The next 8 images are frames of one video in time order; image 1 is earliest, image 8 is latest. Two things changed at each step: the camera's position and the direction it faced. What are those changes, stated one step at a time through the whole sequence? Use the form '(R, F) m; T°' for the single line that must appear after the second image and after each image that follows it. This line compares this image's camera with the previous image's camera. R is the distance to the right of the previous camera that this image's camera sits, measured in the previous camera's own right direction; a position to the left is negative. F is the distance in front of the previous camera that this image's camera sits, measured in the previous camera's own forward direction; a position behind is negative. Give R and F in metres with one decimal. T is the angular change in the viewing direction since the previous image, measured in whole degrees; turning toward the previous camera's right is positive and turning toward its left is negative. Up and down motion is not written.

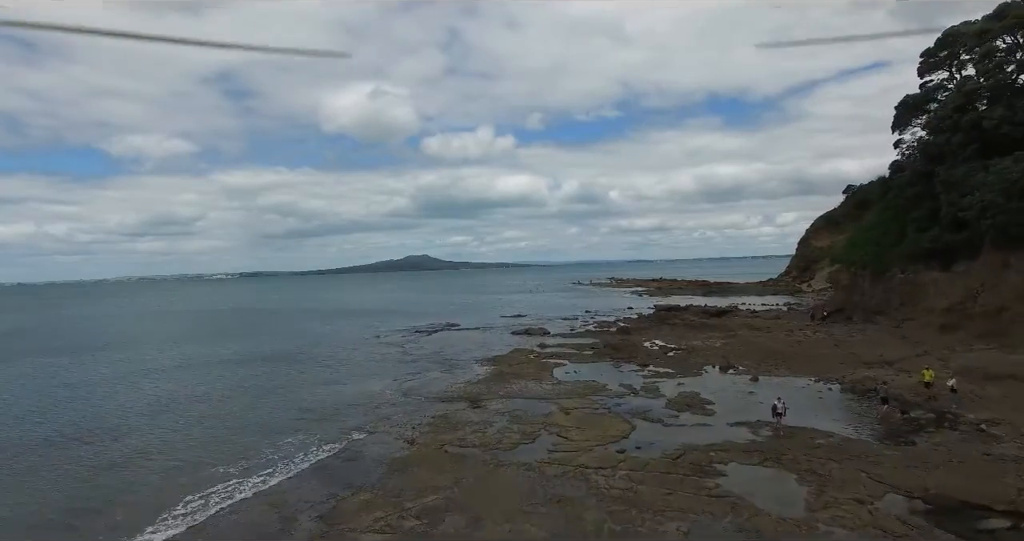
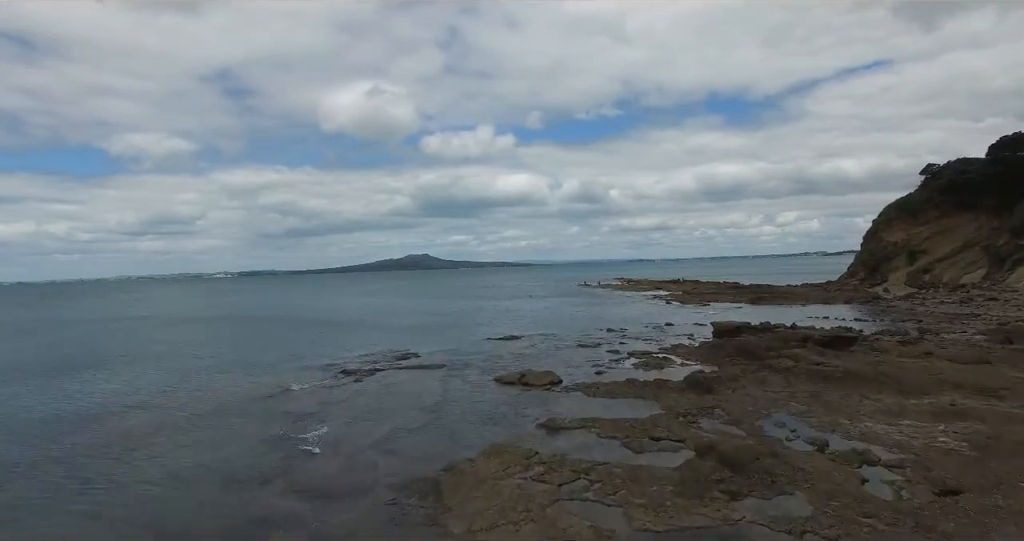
(+0.6, +16.0) m; 0°
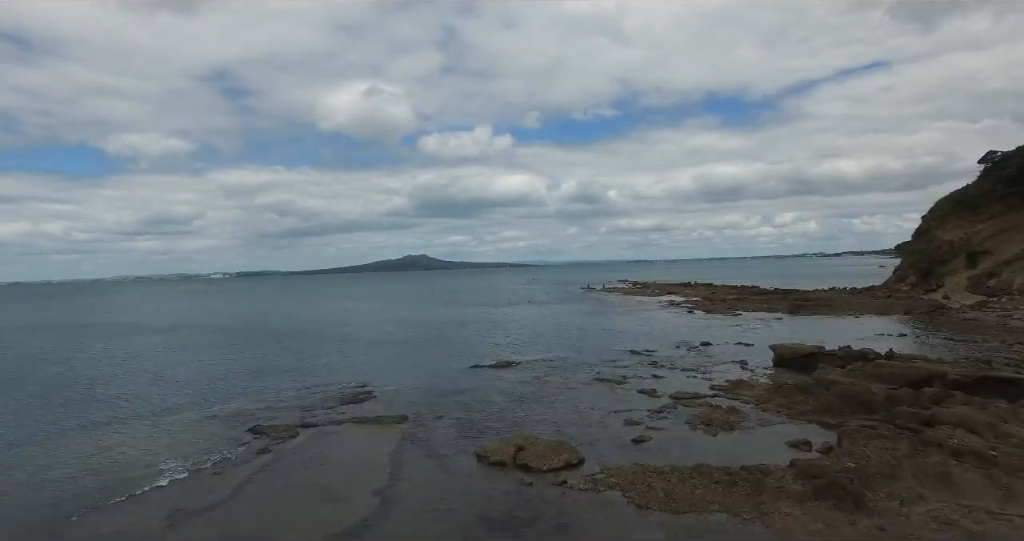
(+0.1, +8.8) m; 0°
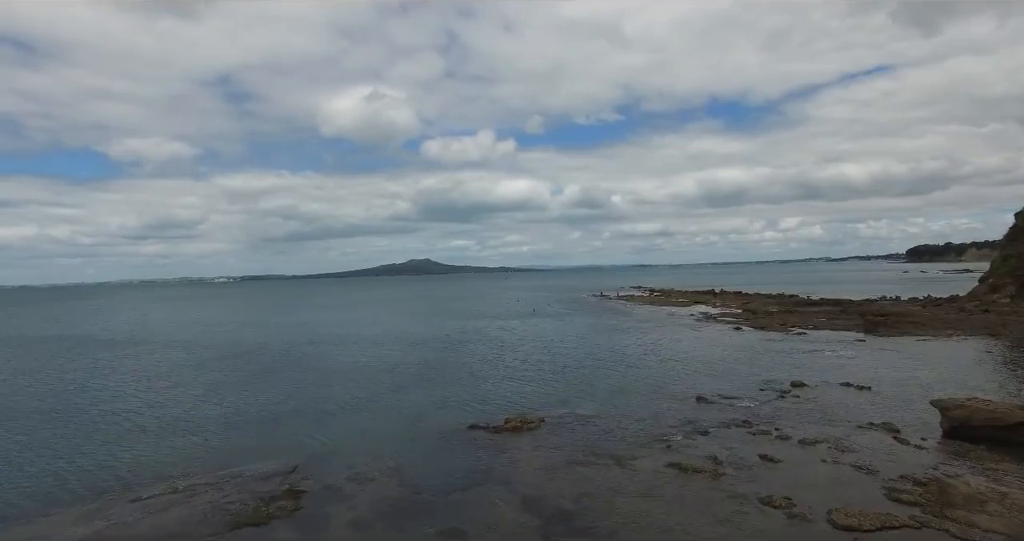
(-0.5, +9.7) m; 0°
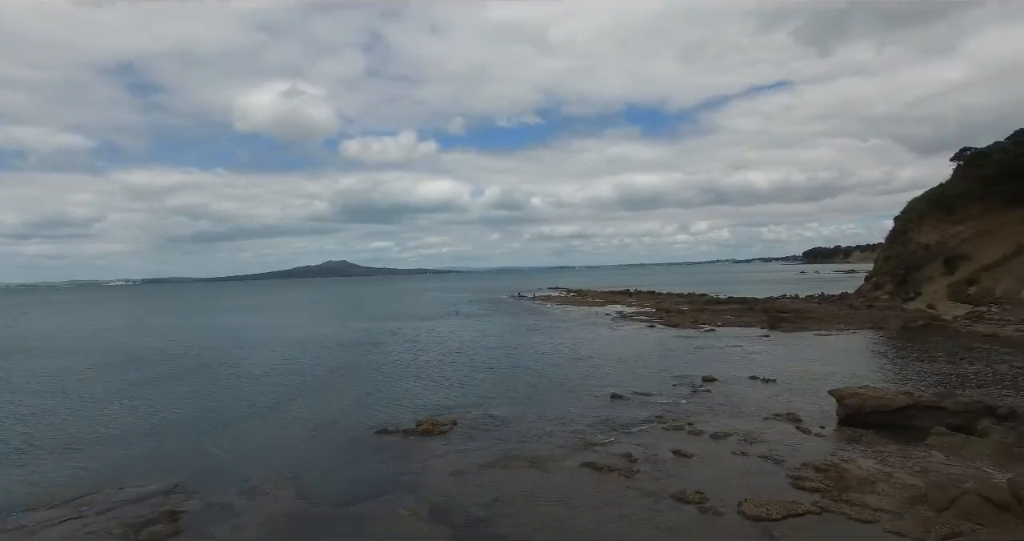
(+0.2, +0.6) m; +7°
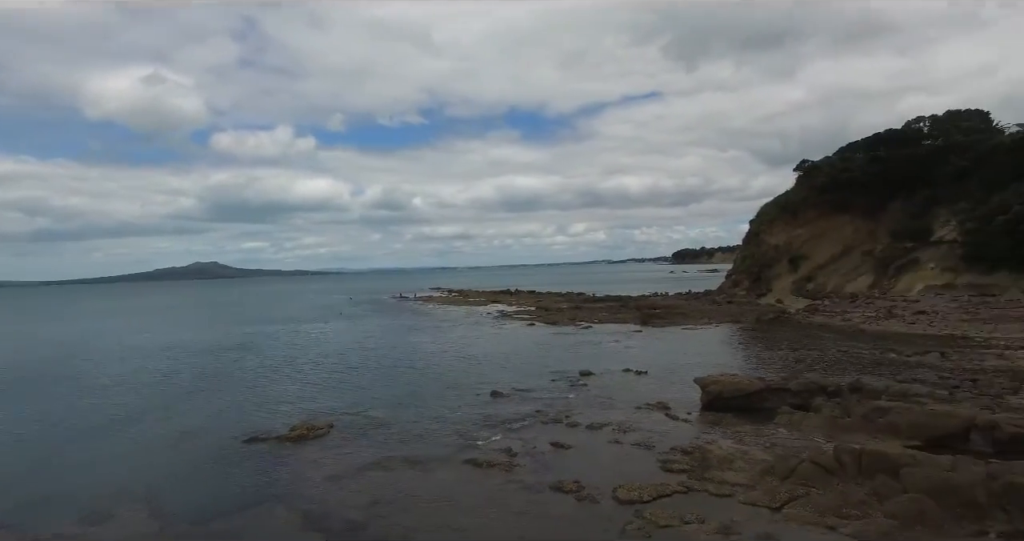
(+0.1, +0.1) m; +11°
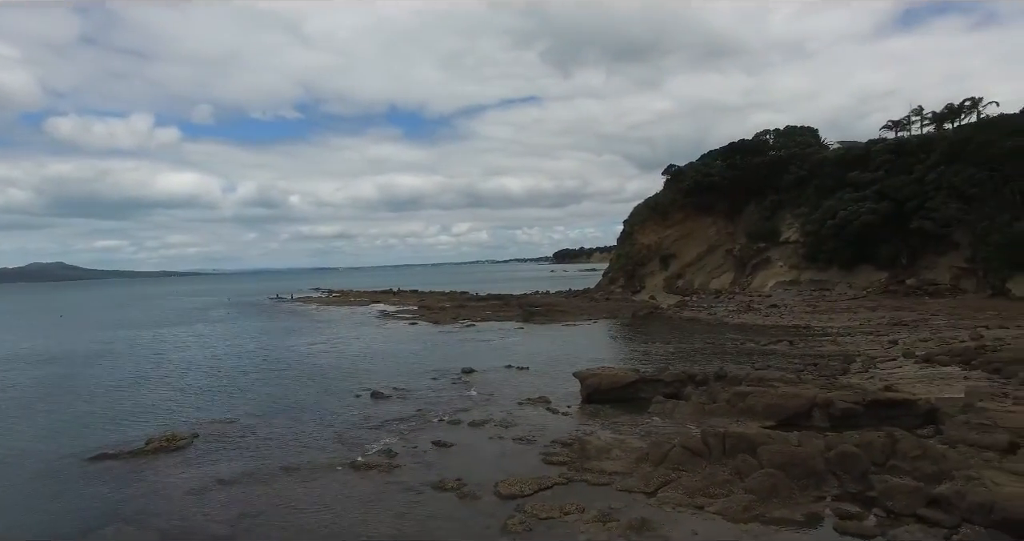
(+0.1, +0.2) m; +11°
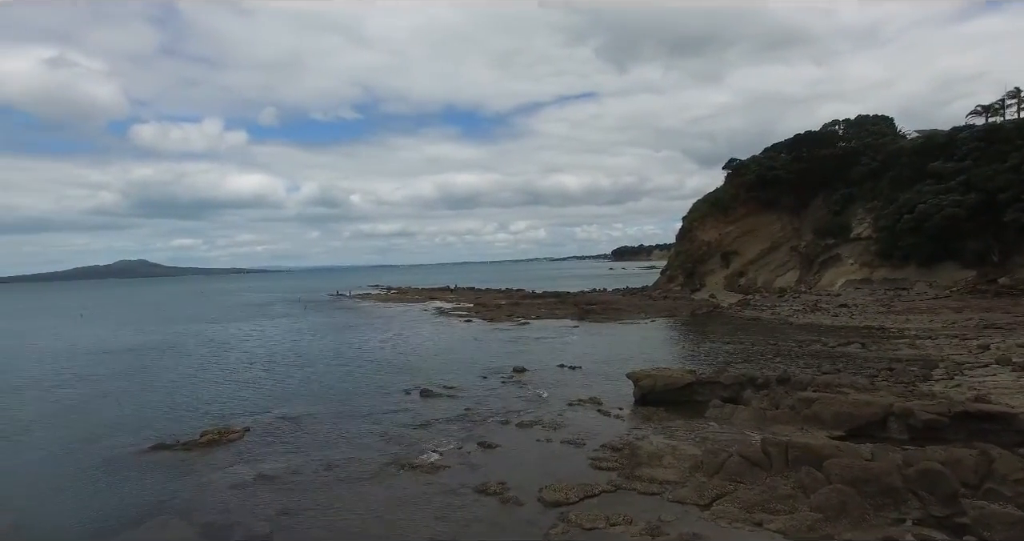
(+0.2, +0.6) m; -5°
